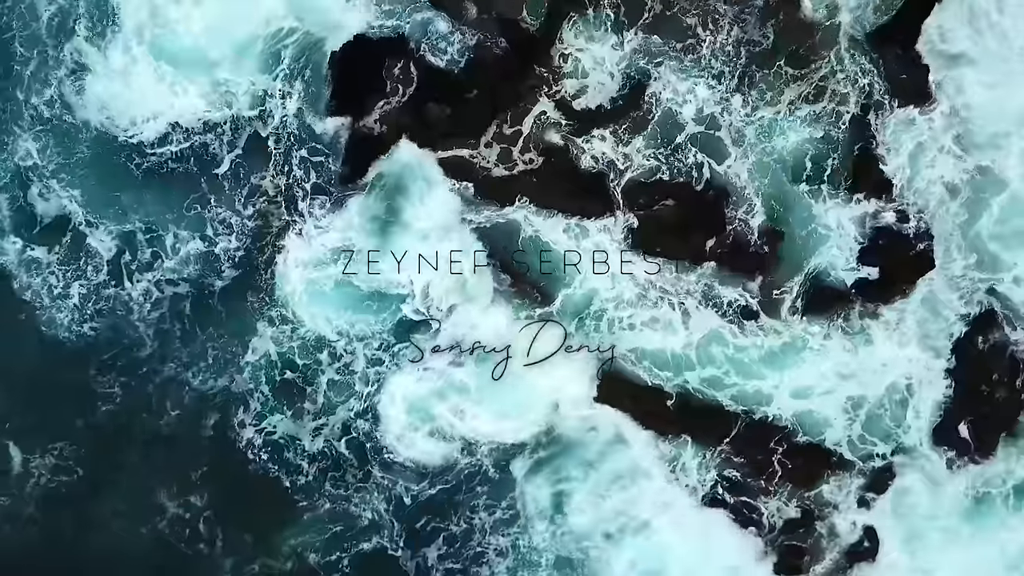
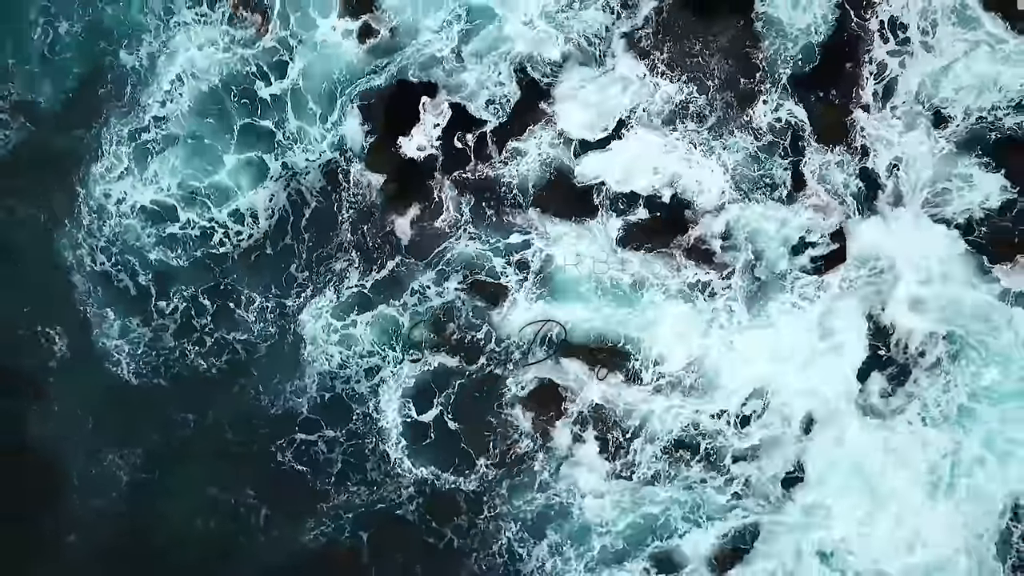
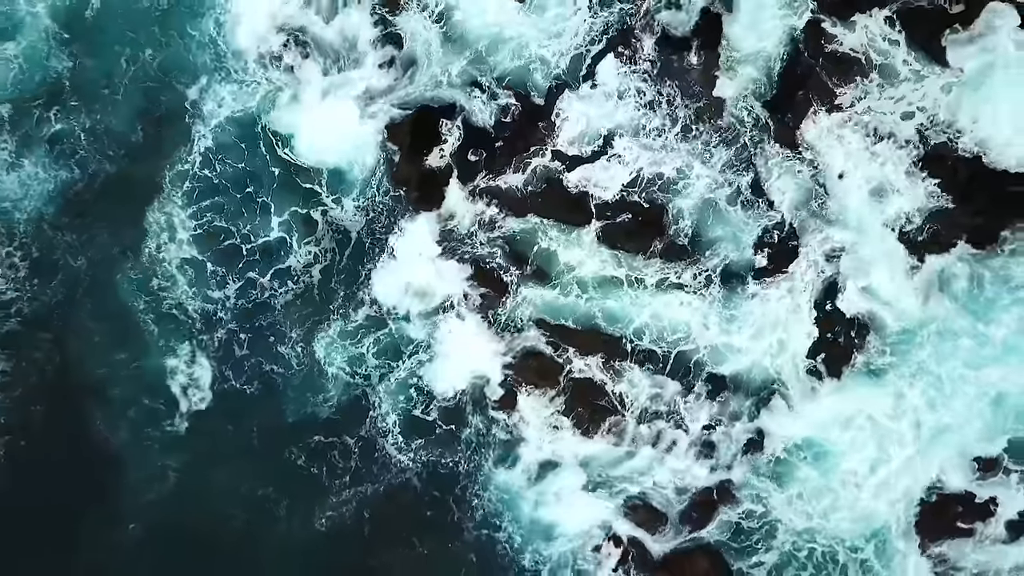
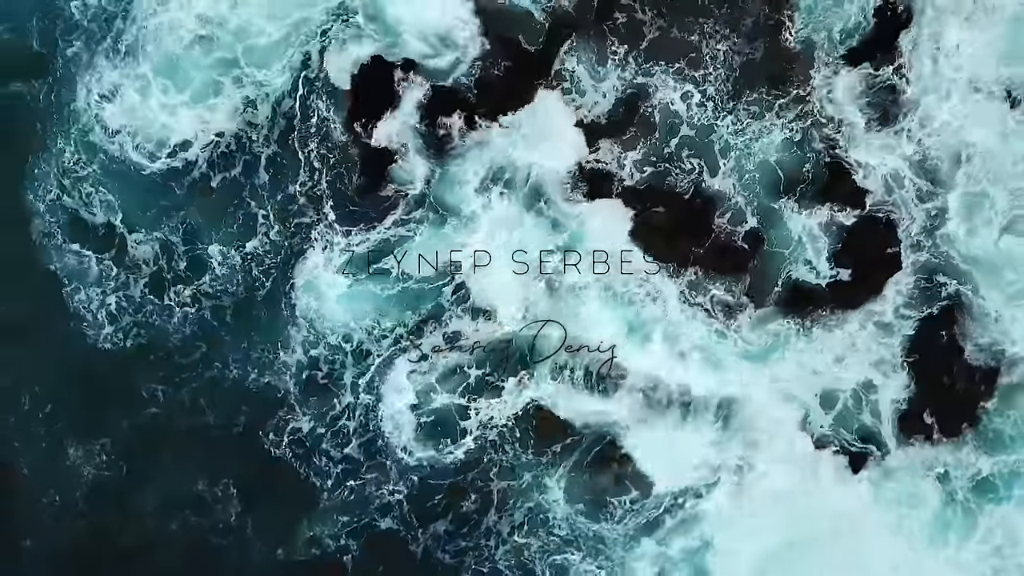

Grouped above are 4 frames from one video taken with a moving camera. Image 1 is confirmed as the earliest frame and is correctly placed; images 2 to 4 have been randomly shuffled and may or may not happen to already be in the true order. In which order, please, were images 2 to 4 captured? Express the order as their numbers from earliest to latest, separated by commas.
4, 2, 3
